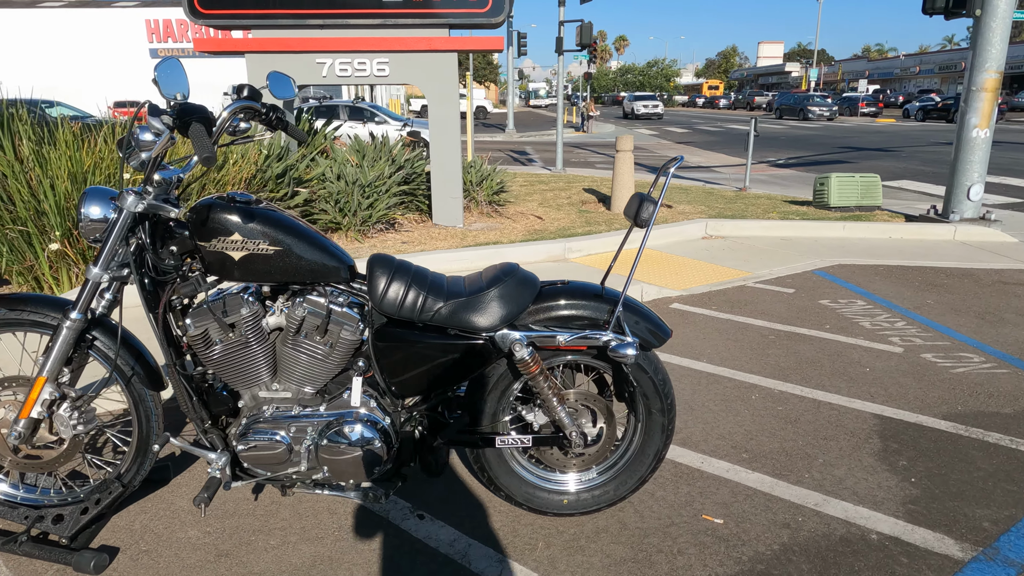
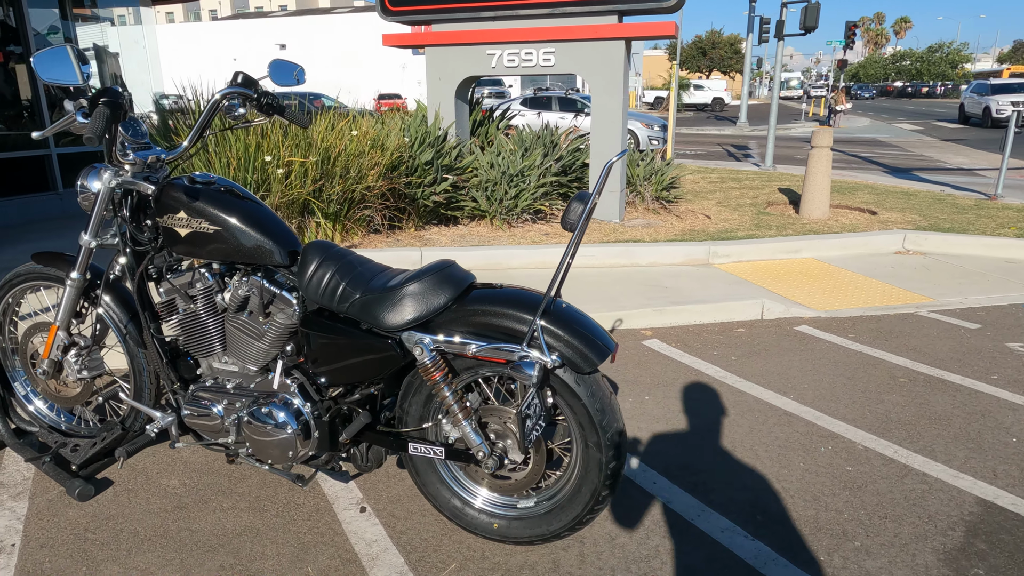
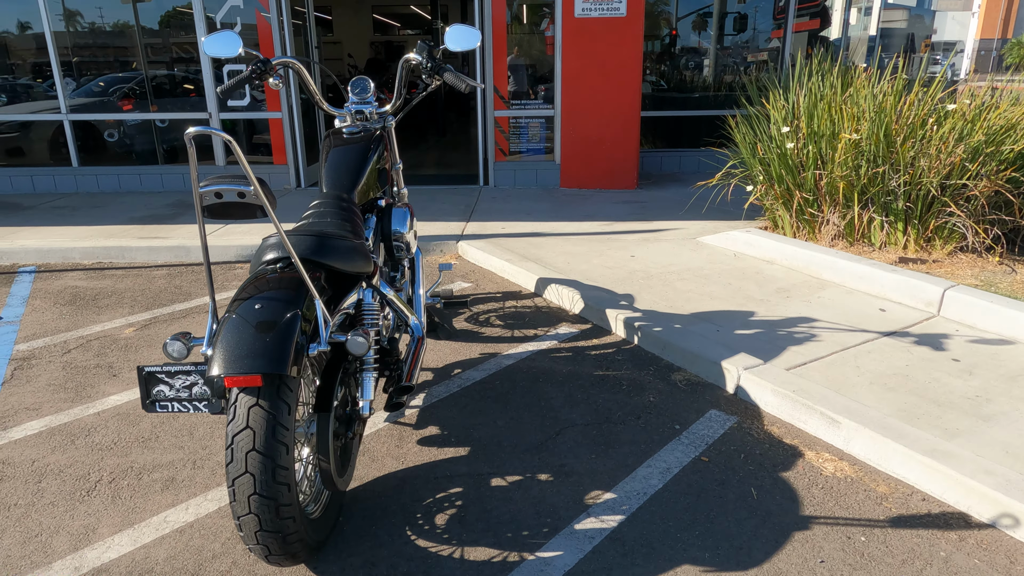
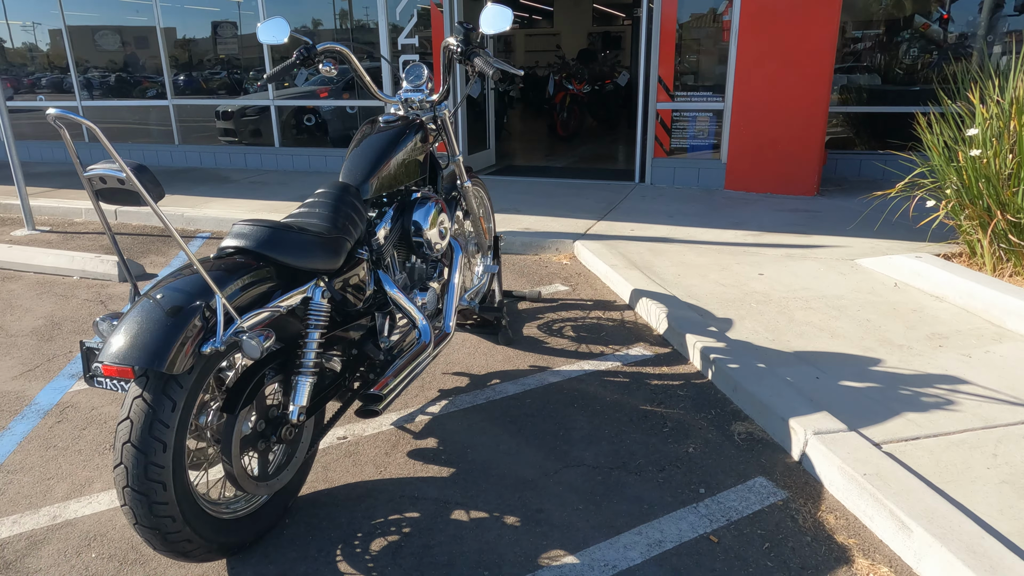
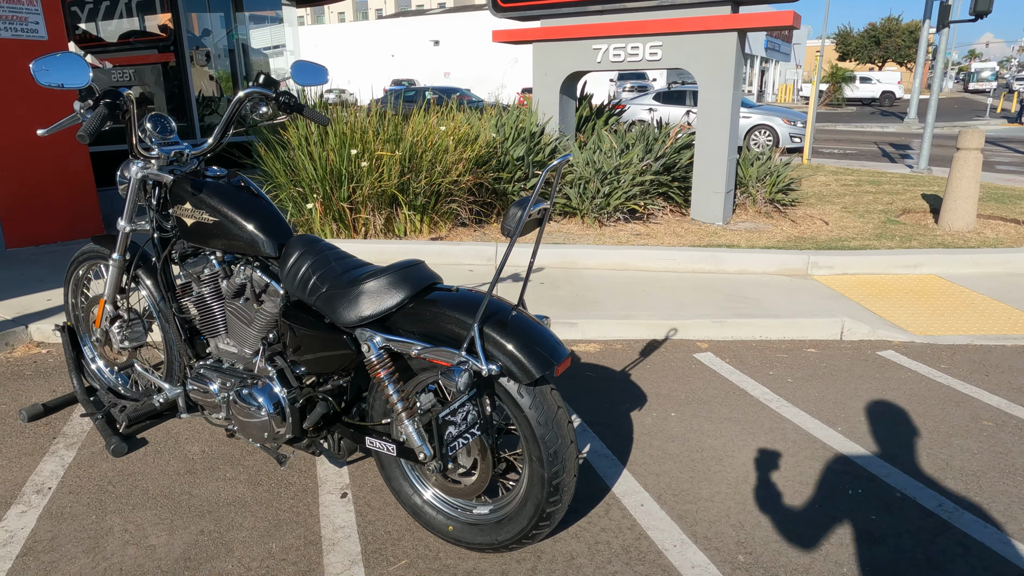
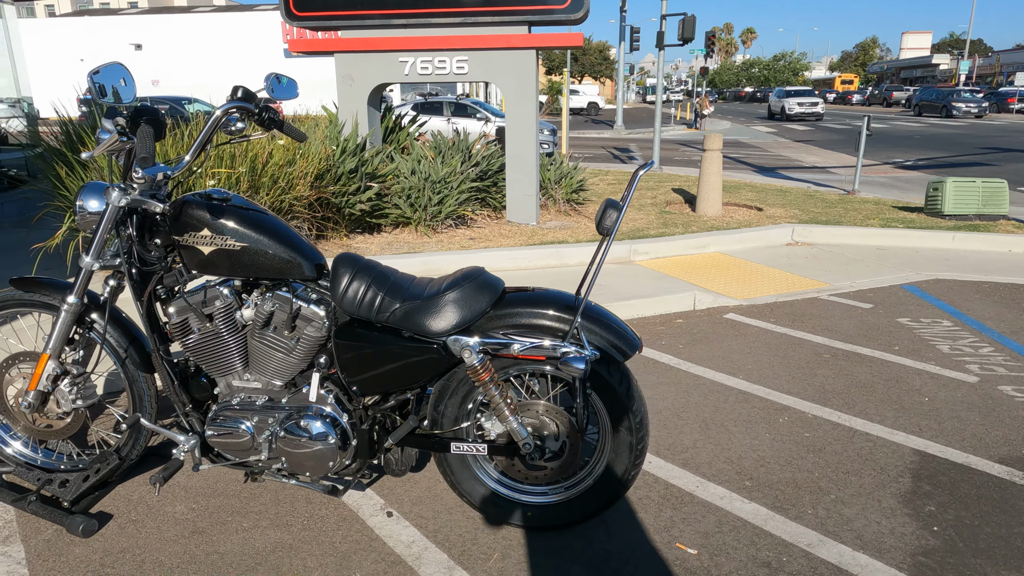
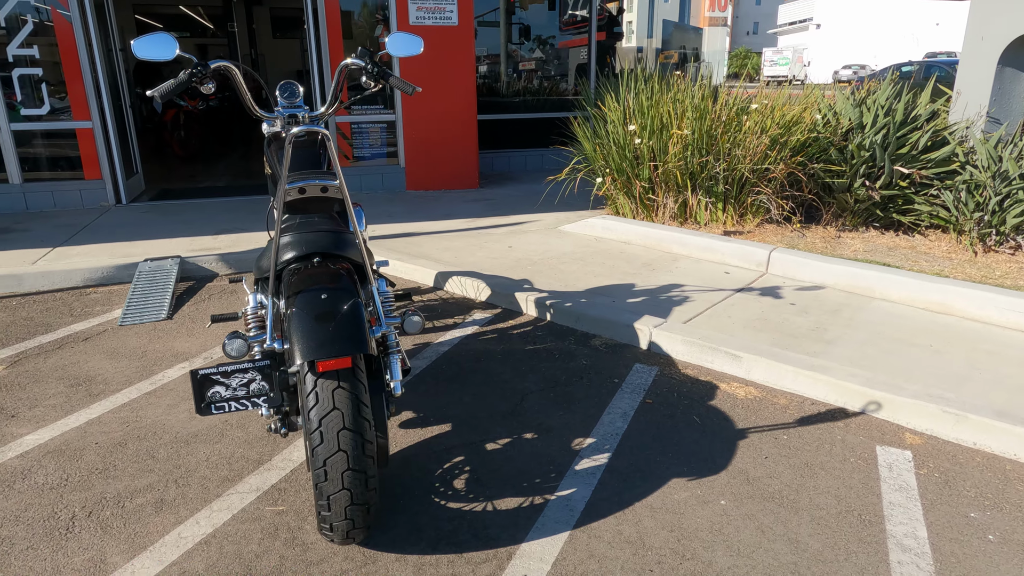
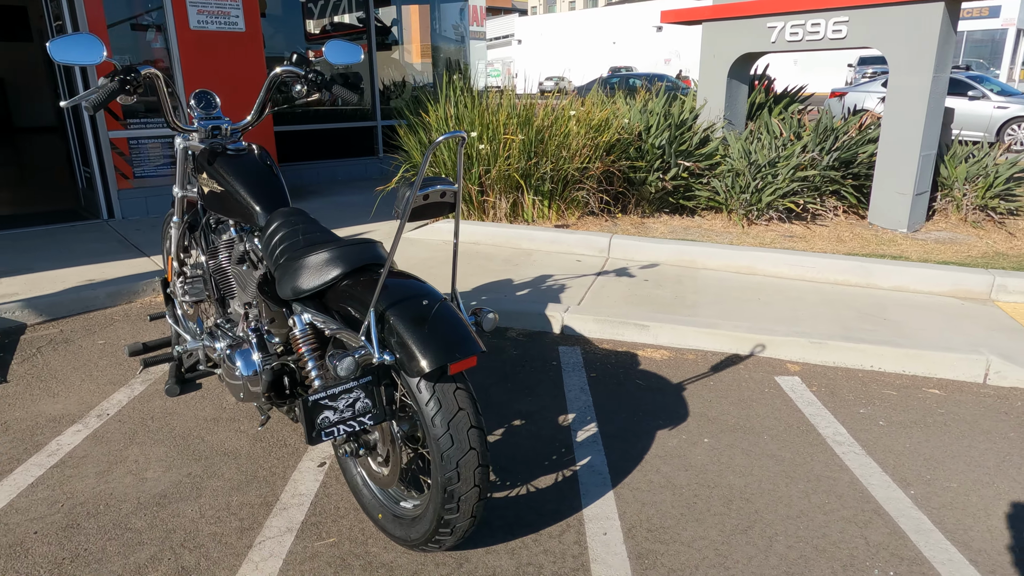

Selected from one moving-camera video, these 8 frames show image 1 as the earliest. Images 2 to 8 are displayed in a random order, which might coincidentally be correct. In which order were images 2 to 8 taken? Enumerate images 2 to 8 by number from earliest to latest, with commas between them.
6, 2, 5, 8, 7, 3, 4
